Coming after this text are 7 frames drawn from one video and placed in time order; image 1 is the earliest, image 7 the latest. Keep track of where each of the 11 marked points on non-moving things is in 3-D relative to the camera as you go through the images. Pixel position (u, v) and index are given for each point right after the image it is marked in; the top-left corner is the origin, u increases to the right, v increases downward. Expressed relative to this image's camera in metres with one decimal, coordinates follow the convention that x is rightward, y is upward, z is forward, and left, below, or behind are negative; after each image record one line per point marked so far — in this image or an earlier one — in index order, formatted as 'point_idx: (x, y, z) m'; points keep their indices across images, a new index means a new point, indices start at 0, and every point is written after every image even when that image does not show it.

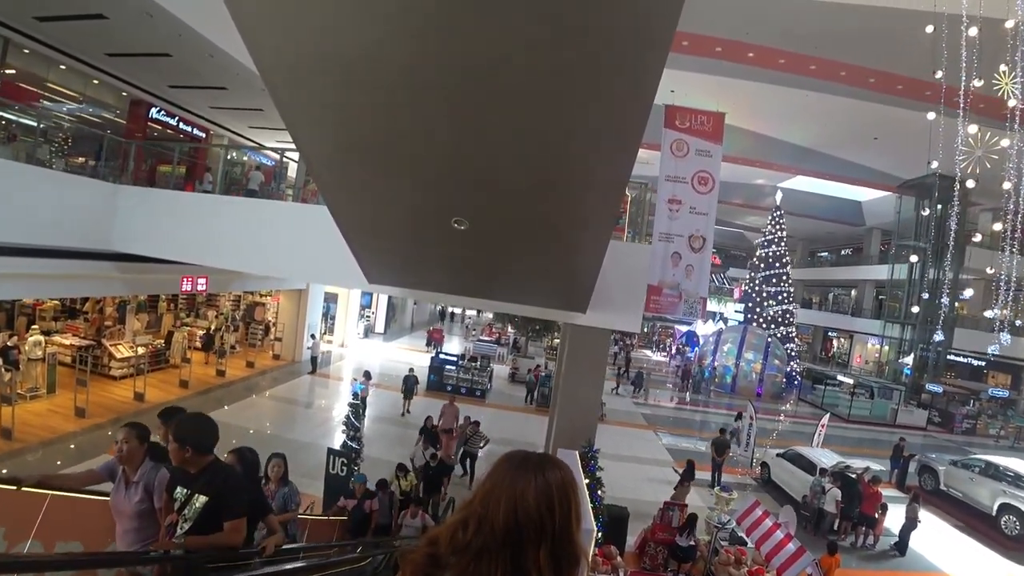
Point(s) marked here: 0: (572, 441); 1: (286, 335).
0: (+1.0, -2.2, +8.1) m
1: (-7.2, -1.4, +17.0) m
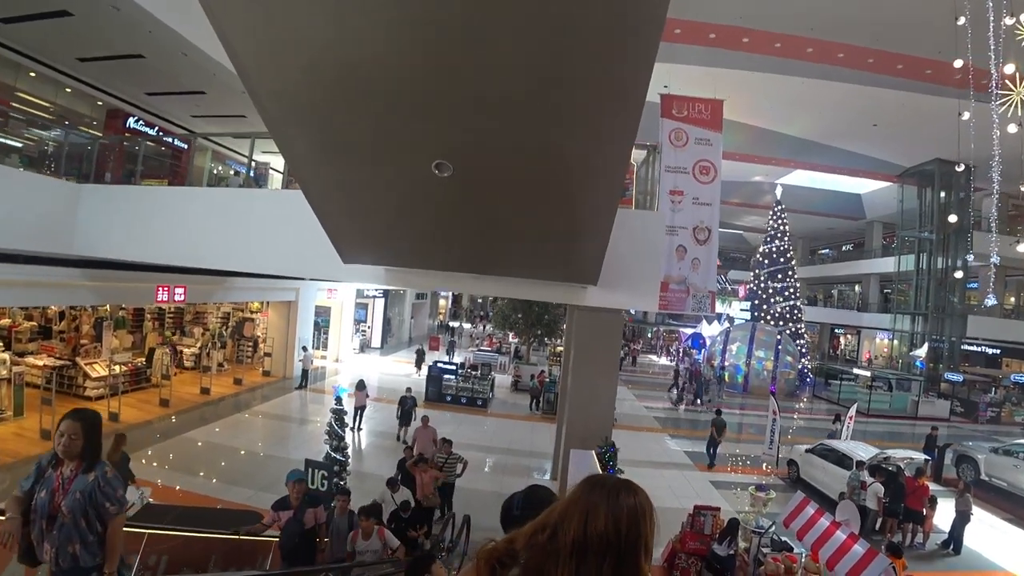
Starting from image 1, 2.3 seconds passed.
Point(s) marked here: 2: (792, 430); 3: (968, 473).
0: (+1.1, -2.0, +7.3) m
1: (-7.2, -1.9, +16.3) m
2: (+8.2, -4.2, +15.9) m
3: (+8.7, -3.6, +10.3) m
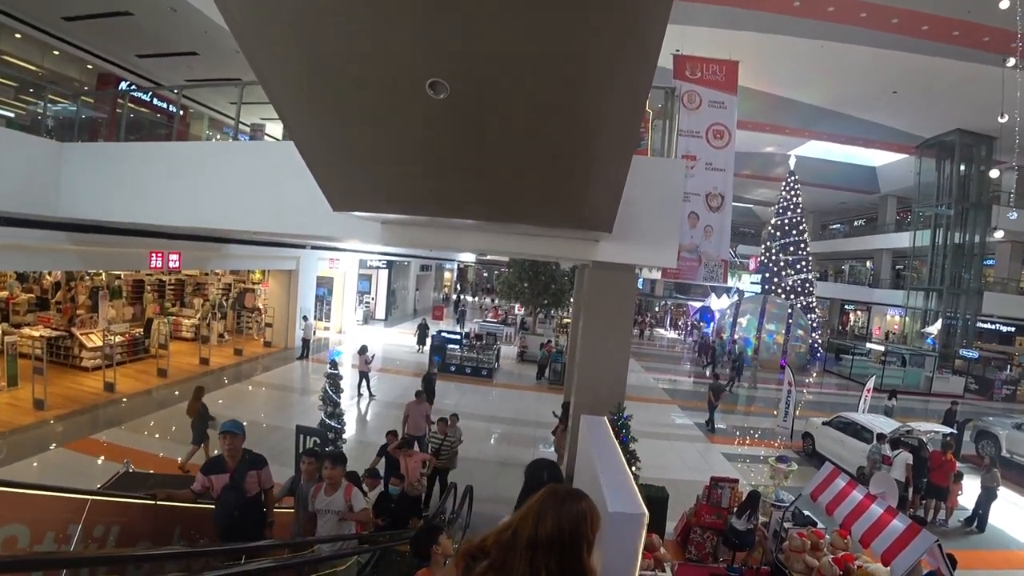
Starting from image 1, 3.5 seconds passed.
0: (+1.1, -1.5, +7.0) m
1: (-7.0, -1.0, +16.0) m
2: (+8.4, -3.3, +15.6) m
3: (+8.8, -3.0, +10.0) m
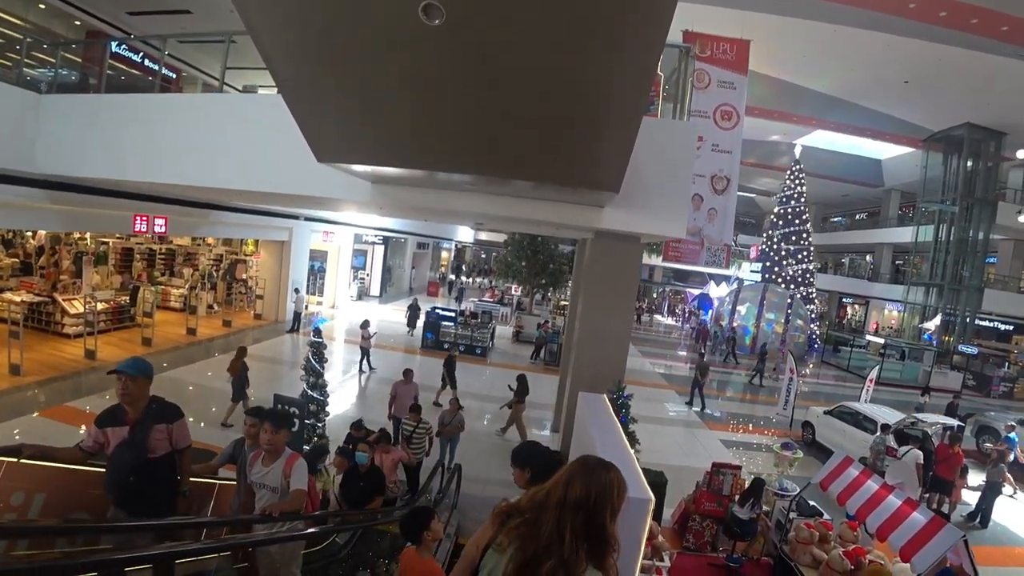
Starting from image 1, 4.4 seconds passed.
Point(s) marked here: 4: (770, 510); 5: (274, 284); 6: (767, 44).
0: (+1.0, -1.2, +6.7) m
1: (-7.1, -0.2, +15.7) m
2: (+8.2, -3.0, +15.4) m
3: (+8.7, -2.8, +9.8) m
4: (+2.5, -2.1, +5.2) m
5: (-6.9, +0.1, +15.6) m
6: (+8.7, +8.2, +18.4) m
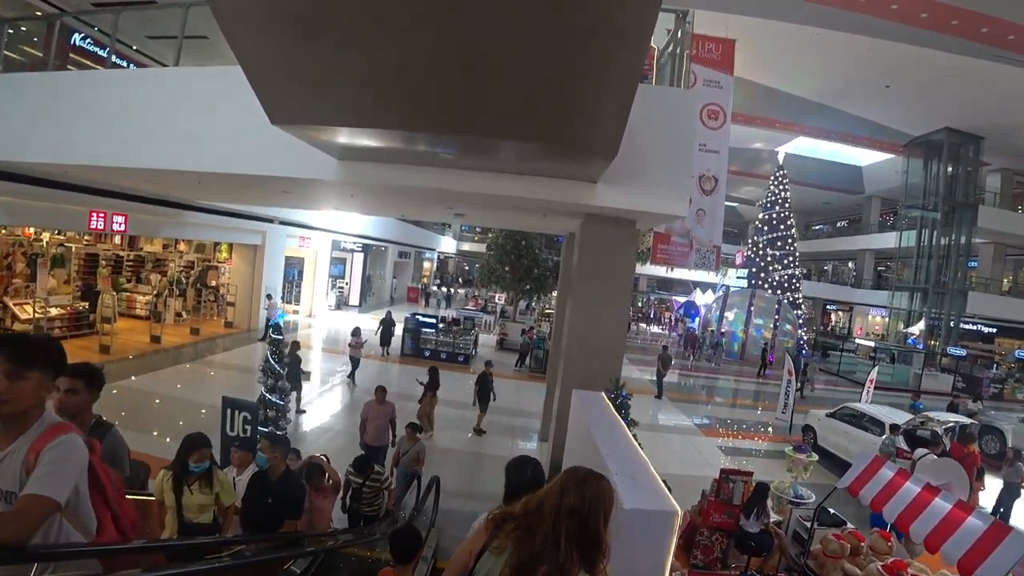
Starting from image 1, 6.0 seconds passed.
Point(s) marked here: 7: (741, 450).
0: (+0.9, -1.2, +6.3) m
1: (-7.6, -0.4, +15.0) m
2: (+7.8, -3.1, +15.1) m
3: (+8.4, -2.8, +9.5) m
4: (+2.4, -2.0, +4.7) m
5: (-7.3, -0.1, +14.9) m
6: (+8.1, +8.1, +18.3) m
7: (+3.8, -2.7, +9.0) m
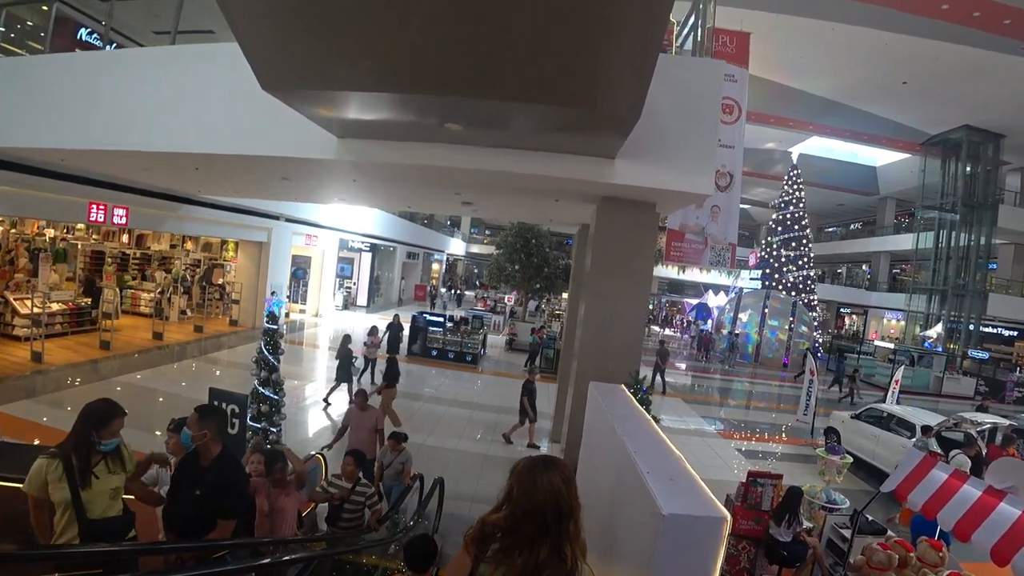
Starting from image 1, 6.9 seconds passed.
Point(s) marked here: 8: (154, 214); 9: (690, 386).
0: (+1.0, -1.1, +5.9) m
1: (-7.3, -0.3, +14.8) m
2: (+8.0, -3.1, +14.6) m
3: (+8.6, -2.7, +9.1) m
4: (+2.4, -1.9, +4.4) m
5: (-7.1, -0.1, +14.7) m
6: (+8.4, +8.1, +18.0) m
7: (+4.0, -2.7, +8.7) m
8: (-6.8, +1.4, +10.5) m
9: (+5.0, -2.7, +15.0) m
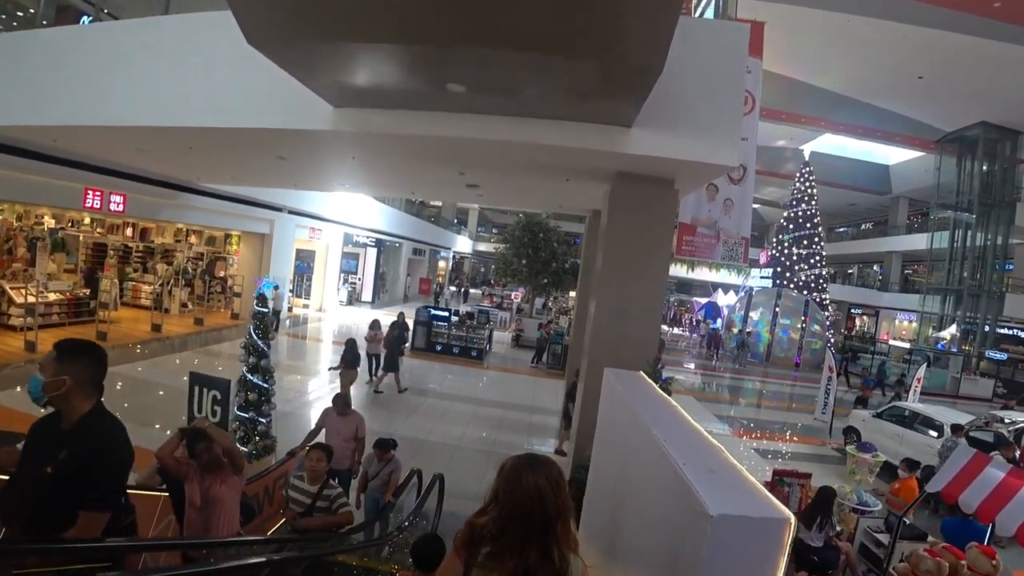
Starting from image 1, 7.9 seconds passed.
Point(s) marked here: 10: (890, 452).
0: (+1.0, -1.0, +5.7) m
1: (-7.2, -0.1, +14.6) m
2: (+8.2, -3.0, +14.3) m
3: (+8.6, -2.7, +8.7) m
4: (+2.5, -1.8, +4.0) m
5: (-6.9, +0.1, +14.5) m
6: (+8.7, +8.1, +17.6) m
7: (+4.0, -2.6, +8.4) m
8: (-6.7, +1.5, +10.3) m
9: (+5.1, -2.6, +14.7) m
10: (+5.1, -2.2, +7.3) m
